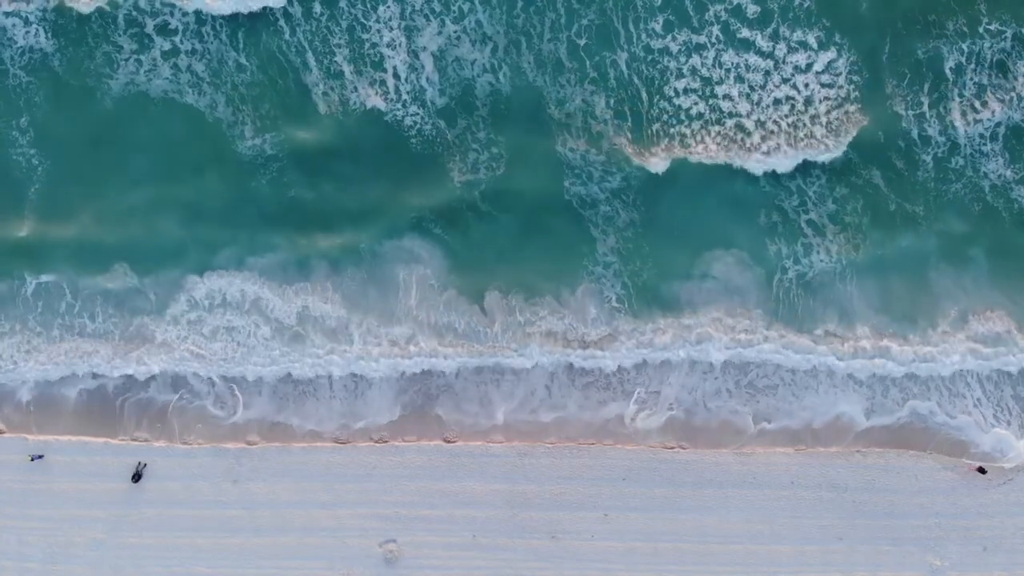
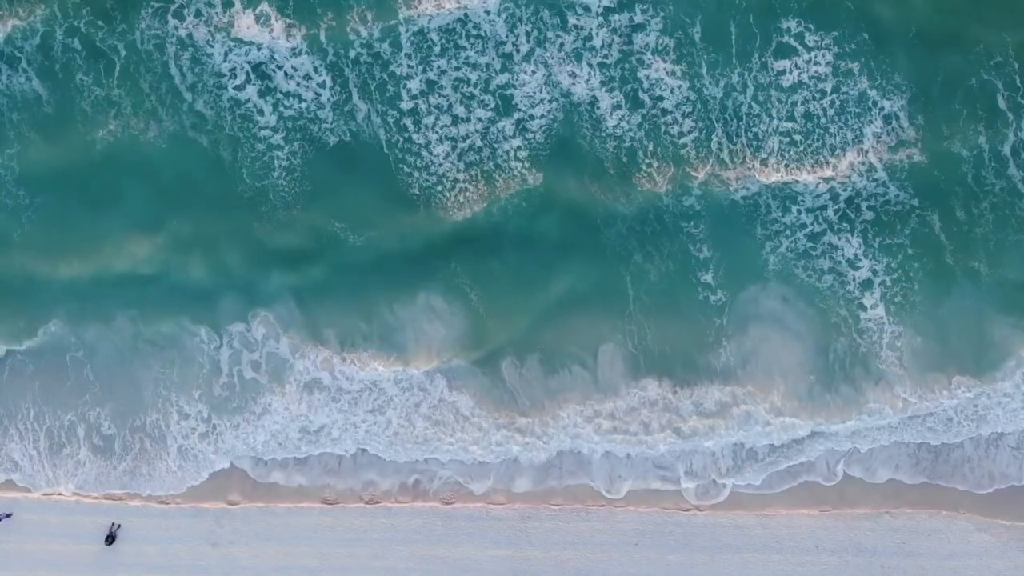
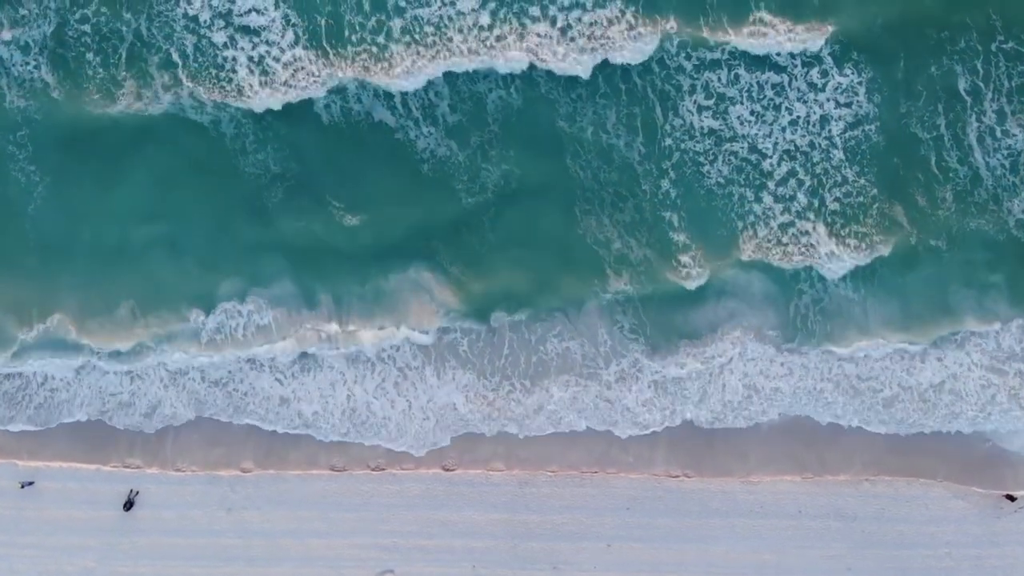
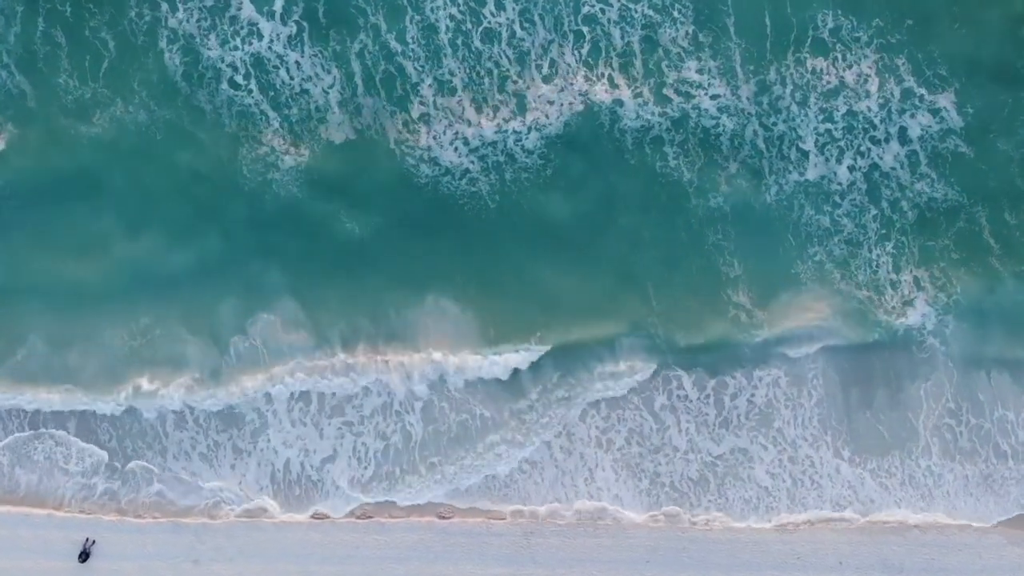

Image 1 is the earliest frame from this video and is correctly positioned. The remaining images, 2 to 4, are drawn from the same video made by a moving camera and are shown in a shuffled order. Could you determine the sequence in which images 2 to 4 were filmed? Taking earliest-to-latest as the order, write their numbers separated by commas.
3, 2, 4
